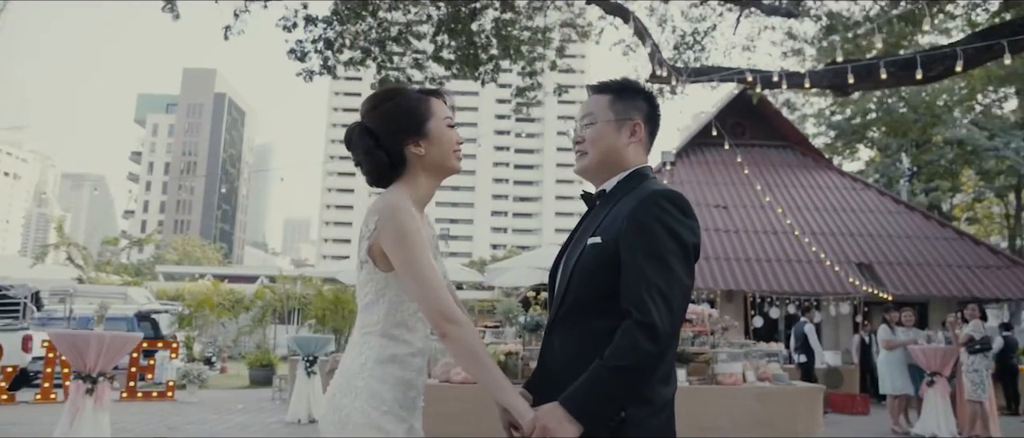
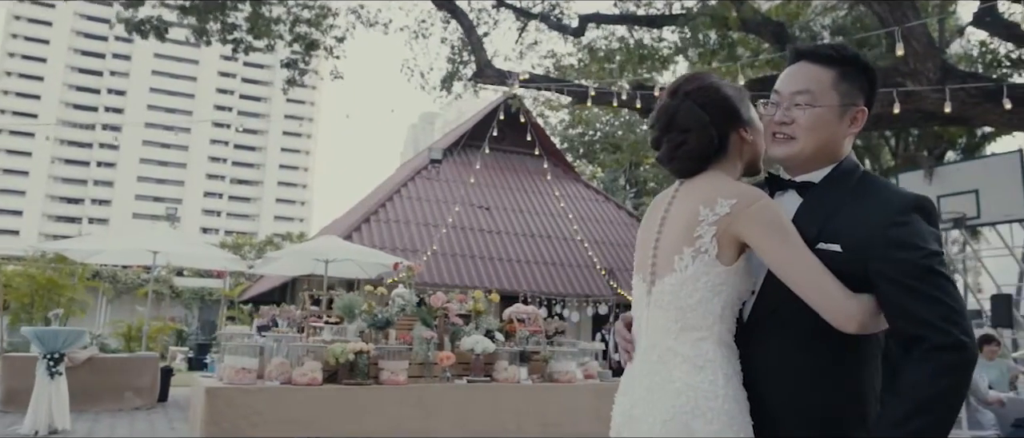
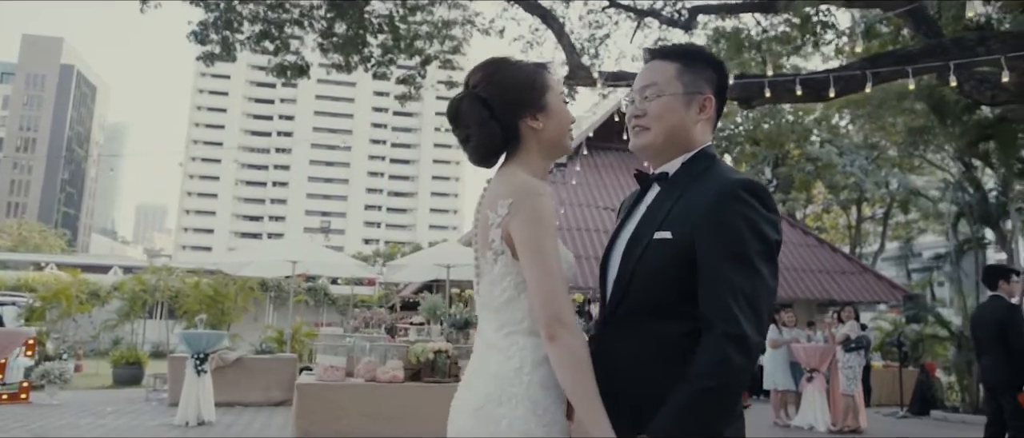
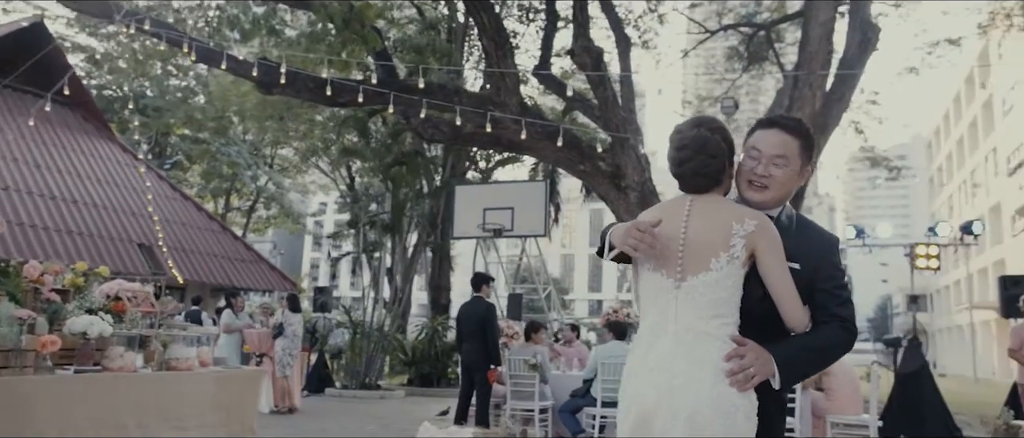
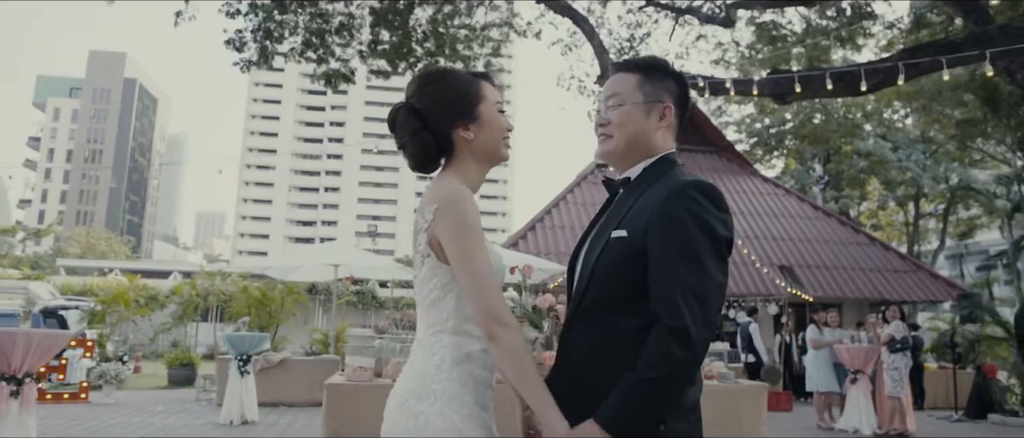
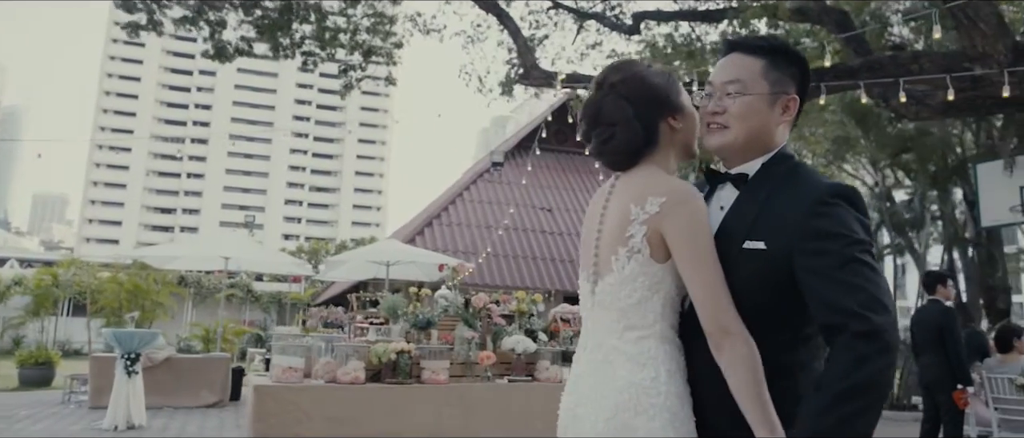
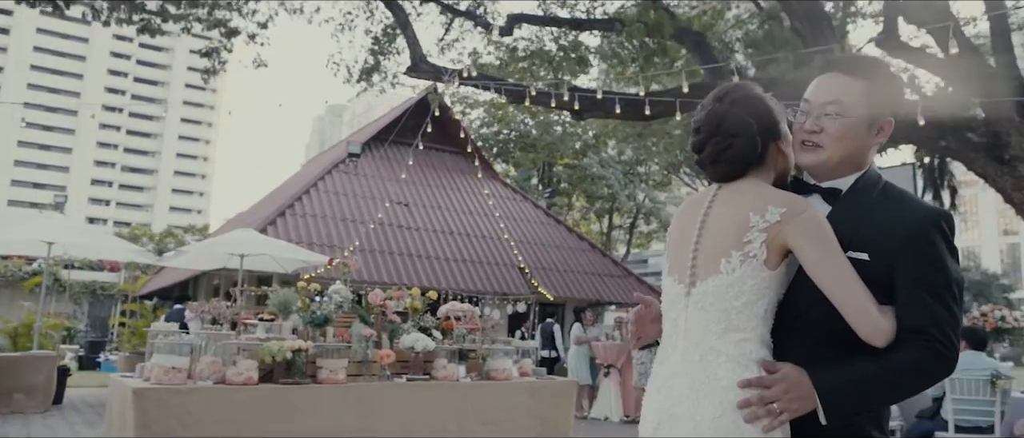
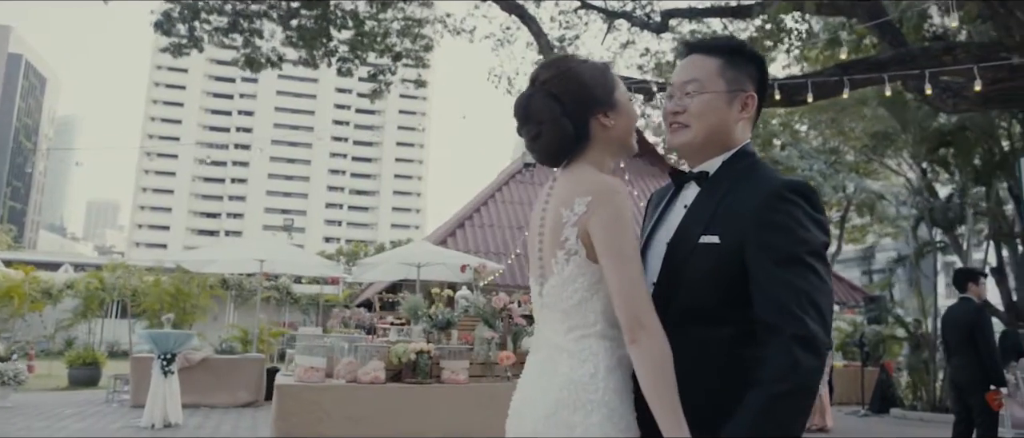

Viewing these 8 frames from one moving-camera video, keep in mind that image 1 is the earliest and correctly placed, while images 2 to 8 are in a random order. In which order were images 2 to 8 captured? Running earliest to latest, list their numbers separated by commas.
5, 3, 8, 6, 2, 7, 4
